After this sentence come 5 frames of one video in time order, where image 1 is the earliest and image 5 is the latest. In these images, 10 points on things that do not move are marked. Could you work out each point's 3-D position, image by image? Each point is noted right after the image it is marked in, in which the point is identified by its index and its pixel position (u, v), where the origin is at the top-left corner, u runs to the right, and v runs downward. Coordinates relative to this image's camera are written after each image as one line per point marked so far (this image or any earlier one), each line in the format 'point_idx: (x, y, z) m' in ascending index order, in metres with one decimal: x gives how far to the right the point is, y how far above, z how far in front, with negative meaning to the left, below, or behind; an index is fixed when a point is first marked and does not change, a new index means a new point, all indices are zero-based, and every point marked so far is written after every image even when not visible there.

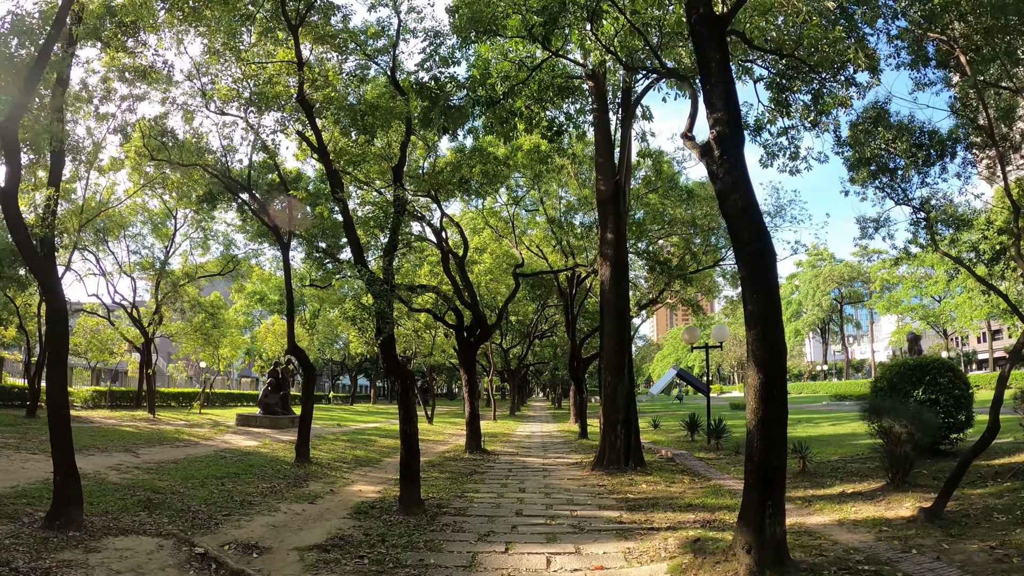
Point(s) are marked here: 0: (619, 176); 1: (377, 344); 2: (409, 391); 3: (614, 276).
0: (+1.8, +1.9, +10.6) m
1: (-1.6, -0.7, +7.3) m
2: (-1.2, -1.2, +7.1) m
3: (+1.6, +0.2, +10.1) m
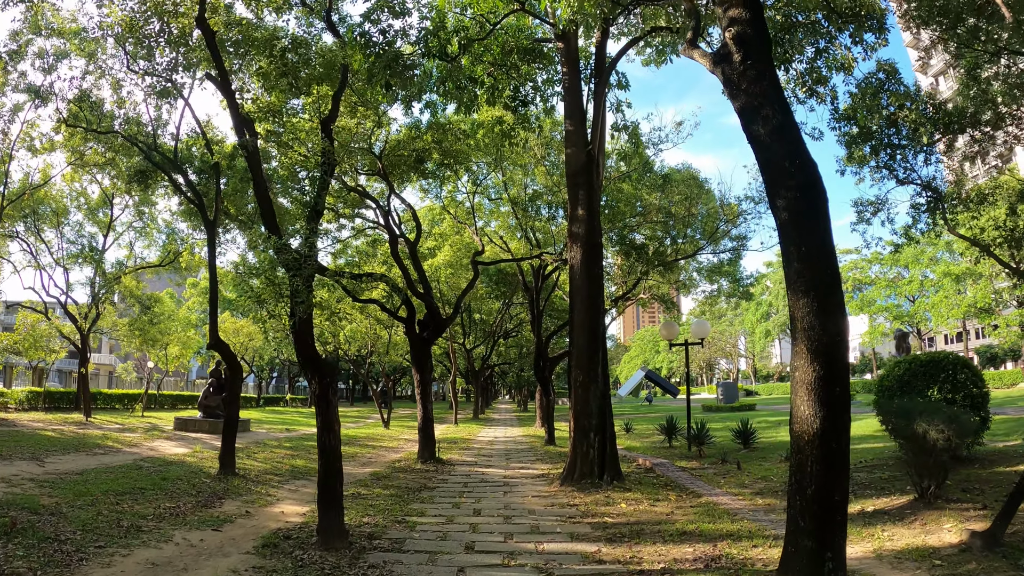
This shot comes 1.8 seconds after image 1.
0: (+1.2, +2.2, +9.3) m
1: (-2.1, -0.4, +5.7) m
2: (-1.7, -0.9, +5.6) m
3: (+1.0, +0.4, +8.7) m
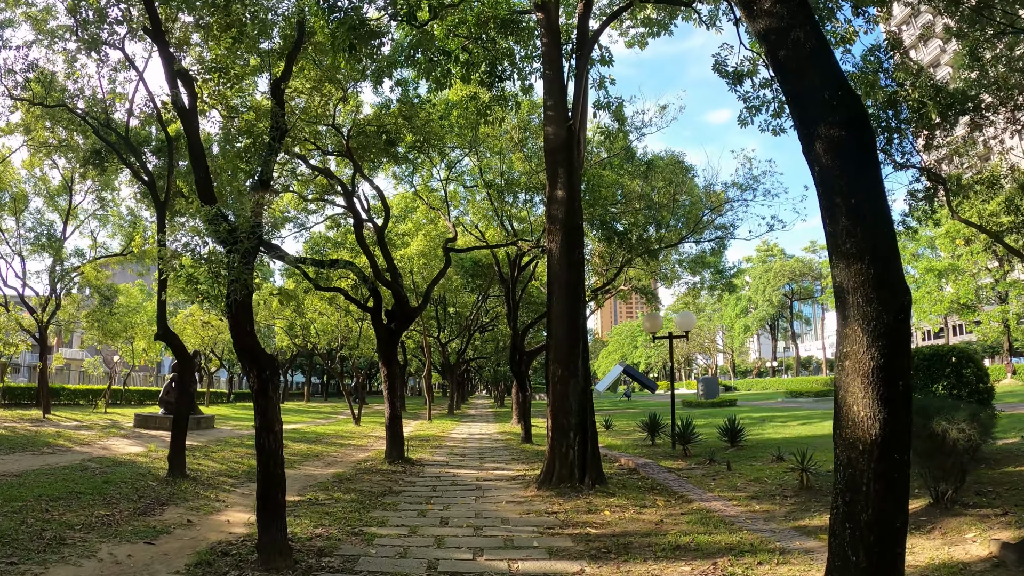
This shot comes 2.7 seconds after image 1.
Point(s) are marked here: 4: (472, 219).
0: (+0.9, +2.3, +8.6) m
1: (-2.3, -0.2, +4.9) m
2: (-1.9, -0.8, +4.9) m
3: (+0.7, +0.6, +8.0) m
4: (-1.1, +1.9, +17.3) m
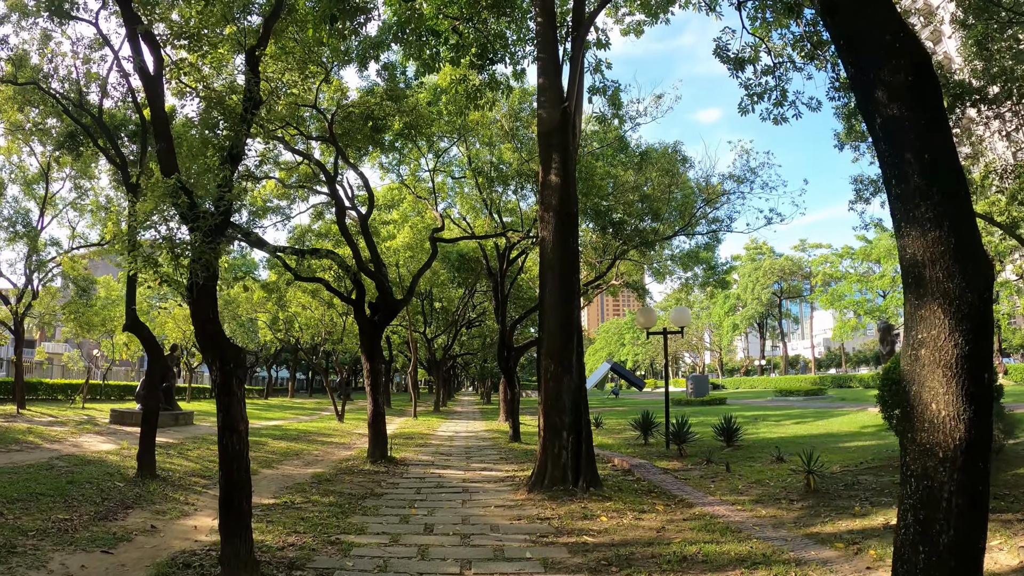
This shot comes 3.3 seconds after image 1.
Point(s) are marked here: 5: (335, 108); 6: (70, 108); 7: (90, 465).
0: (+0.7, +2.5, +8.1) m
1: (-2.3, -0.1, +4.4) m
2: (-1.9, -0.7, +4.4) m
3: (+0.6, +0.7, +7.6) m
4: (-1.4, +2.1, +16.8) m
5: (-3.5, +3.5, +12.0) m
6: (-8.7, +3.5, +12.2) m
7: (-7.6, -3.2, +11.1) m
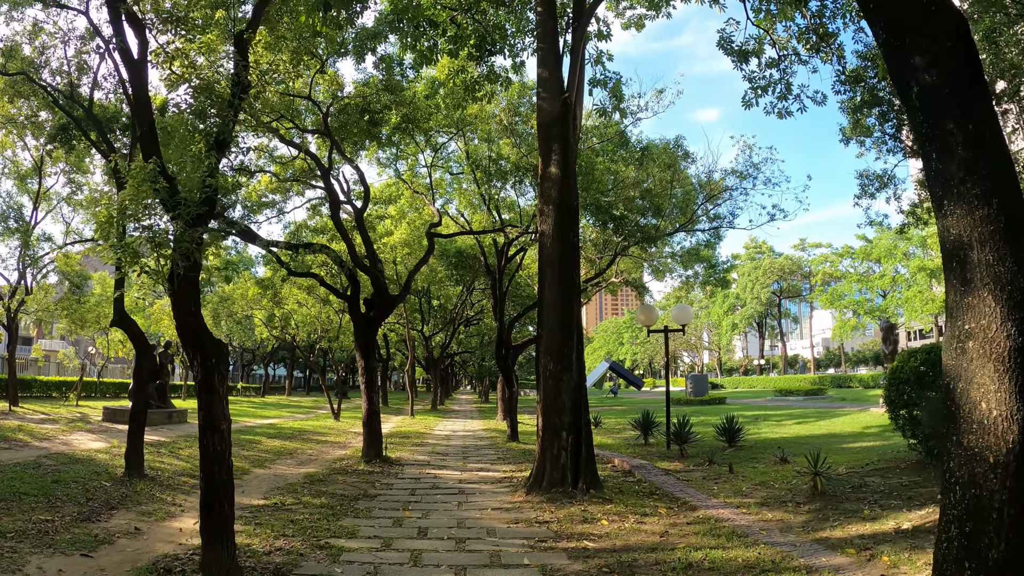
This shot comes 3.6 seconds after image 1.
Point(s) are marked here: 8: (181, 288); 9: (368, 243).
0: (+0.7, +2.5, +7.9) m
1: (-2.3, -0.1, +4.2) m
2: (-2.0, -0.6, +4.2) m
3: (+0.6, +0.7, +7.4) m
4: (-1.4, +2.2, +16.6) m
5: (-3.5, +3.6, +11.8) m
6: (-8.8, +3.6, +12.0) m
7: (-7.6, -3.1, +10.9) m
8: (-2.2, 0.0, +4.2) m
9: (-2.5, +0.8, +11.0) m
